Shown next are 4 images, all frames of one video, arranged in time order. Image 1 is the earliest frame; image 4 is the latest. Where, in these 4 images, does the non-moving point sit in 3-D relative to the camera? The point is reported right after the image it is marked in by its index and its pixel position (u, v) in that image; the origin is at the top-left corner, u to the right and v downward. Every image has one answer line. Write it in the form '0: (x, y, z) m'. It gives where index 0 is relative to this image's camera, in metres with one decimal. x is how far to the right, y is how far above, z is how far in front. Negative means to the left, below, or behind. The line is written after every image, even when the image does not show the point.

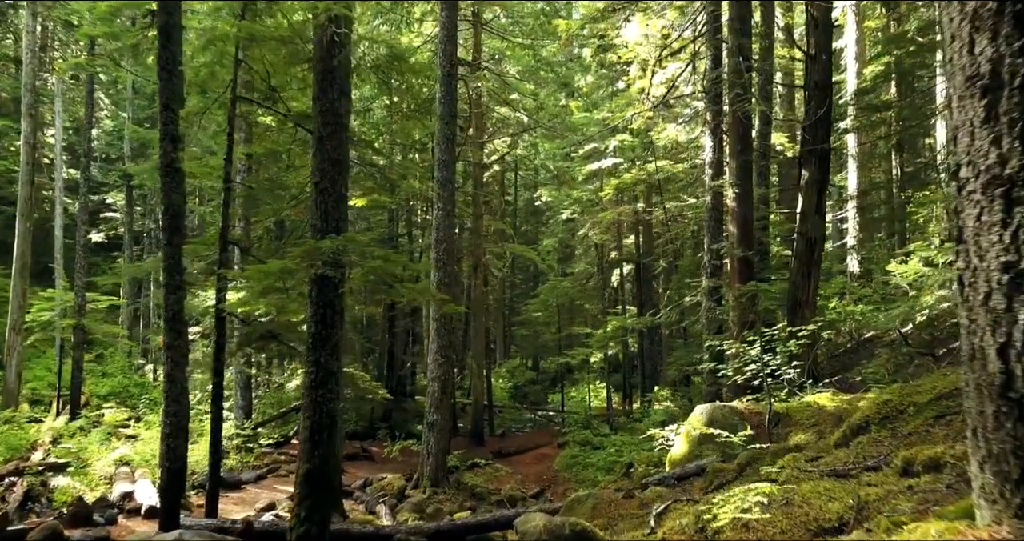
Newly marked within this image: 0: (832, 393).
0: (+3.4, -1.3, +7.7) m
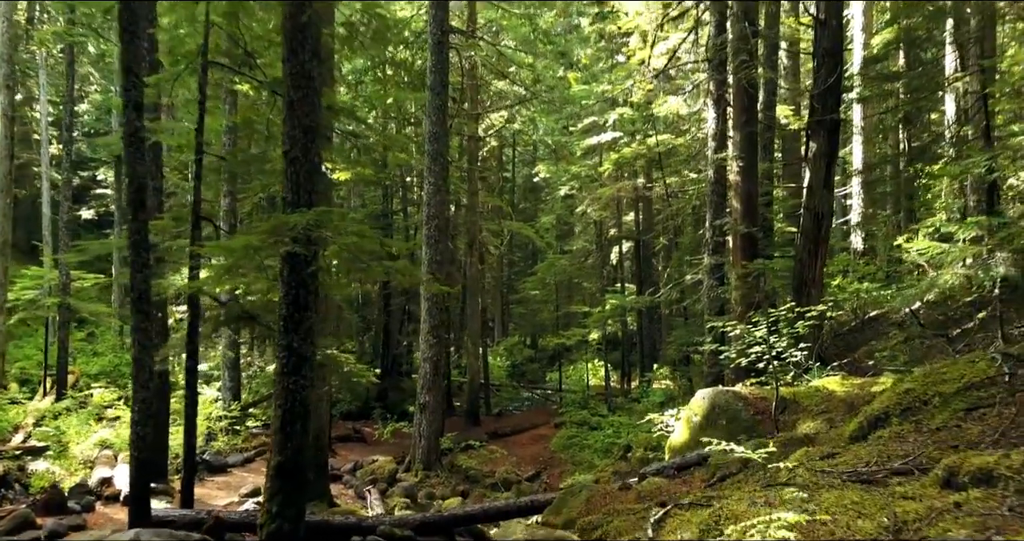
0: (+3.3, -1.1, +7.2) m
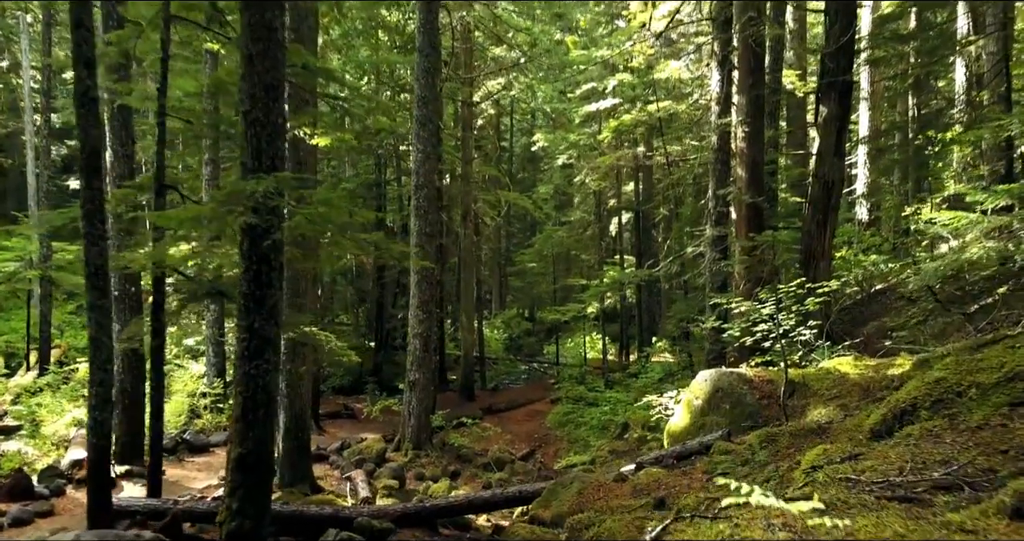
0: (+3.1, -0.8, +6.7) m
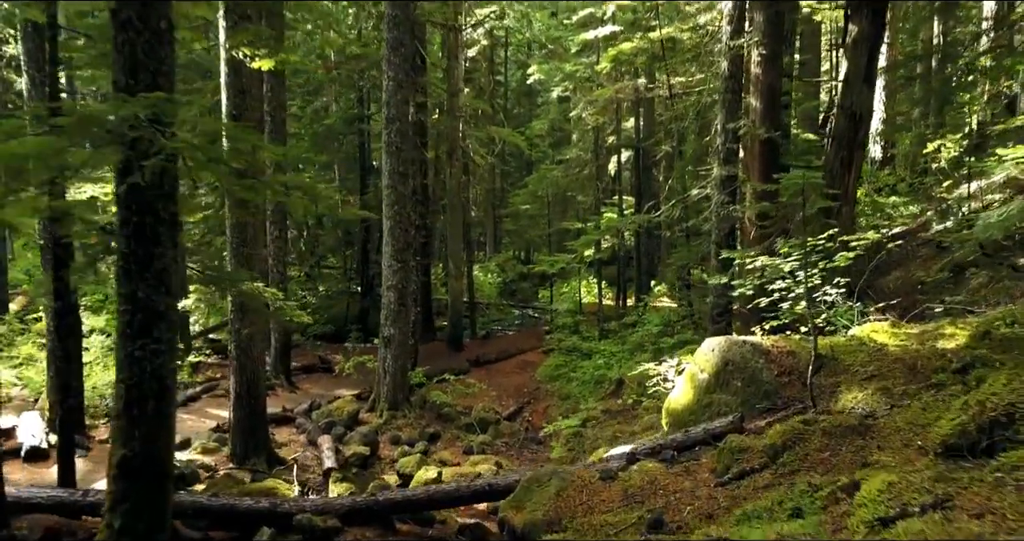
0: (+2.9, -0.4, +5.6) m
